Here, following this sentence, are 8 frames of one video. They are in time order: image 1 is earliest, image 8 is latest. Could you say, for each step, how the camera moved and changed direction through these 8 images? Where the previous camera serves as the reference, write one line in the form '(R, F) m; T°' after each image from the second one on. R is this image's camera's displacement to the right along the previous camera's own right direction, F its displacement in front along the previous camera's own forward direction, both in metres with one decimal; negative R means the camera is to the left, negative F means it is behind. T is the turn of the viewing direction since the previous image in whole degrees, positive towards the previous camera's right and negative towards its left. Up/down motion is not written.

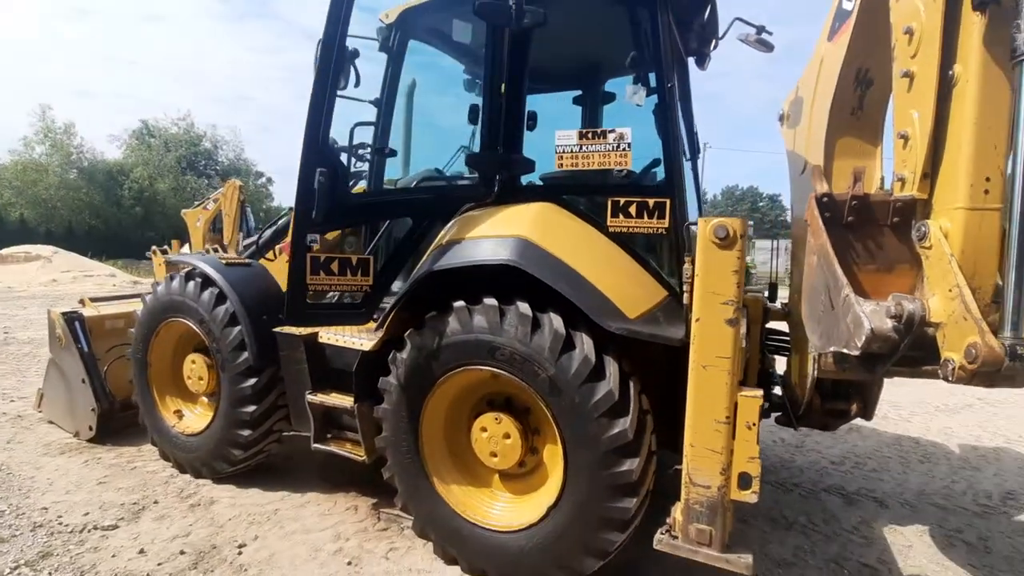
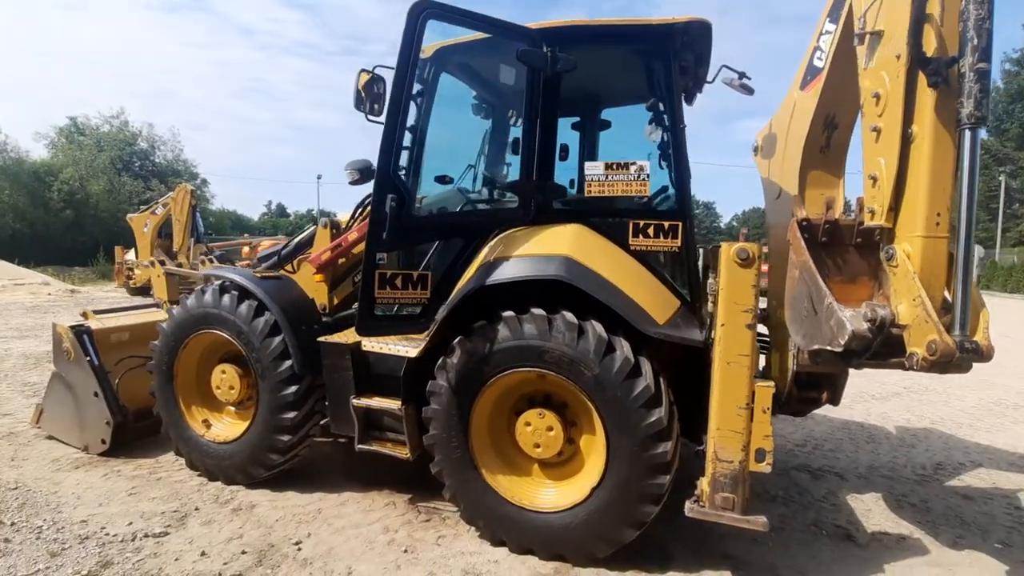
(-0.6, -0.4) m; +6°
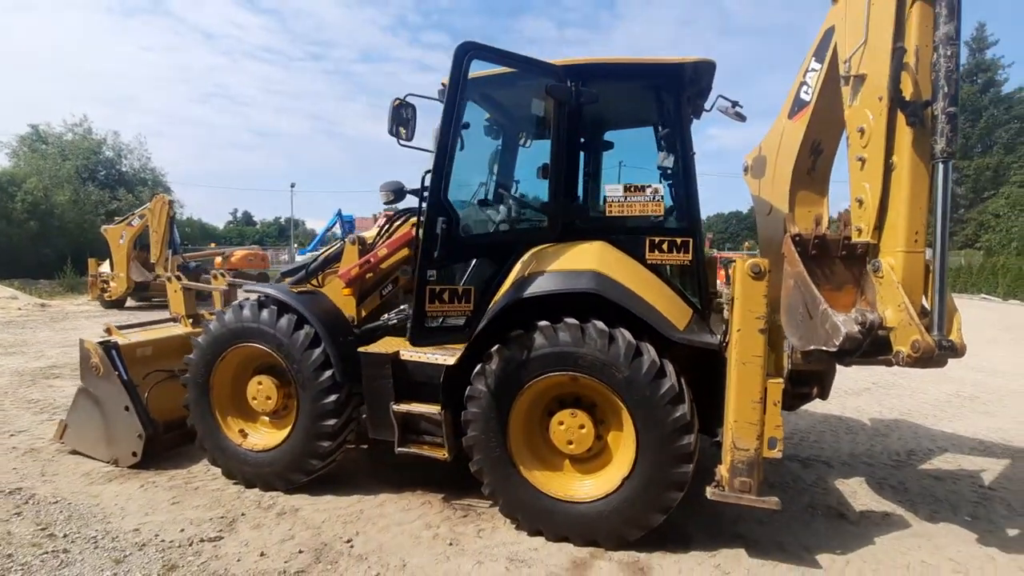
(-0.4, -0.3) m; +3°
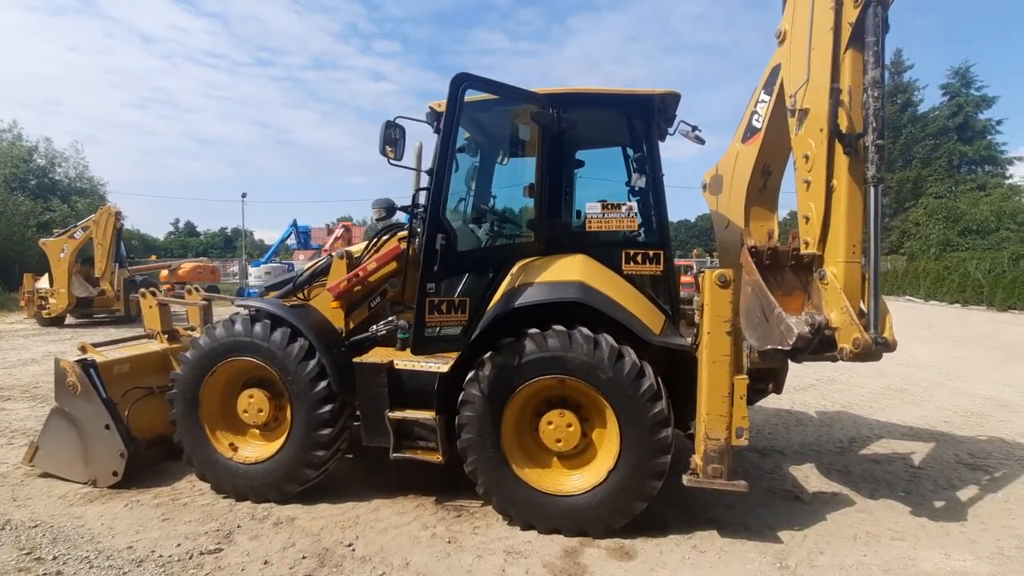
(-0.3, -0.3) m; +5°
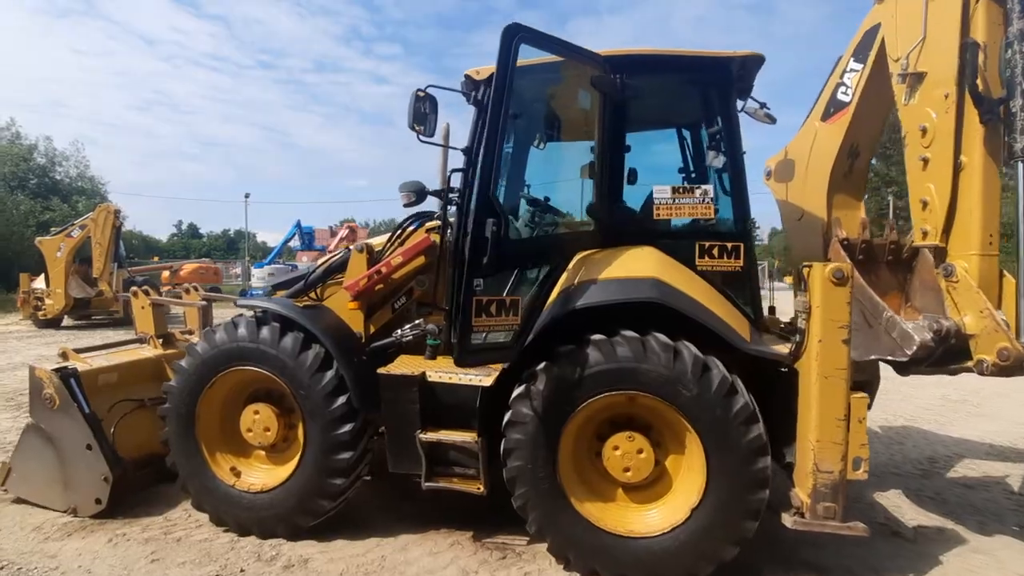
(-0.4, +0.6) m; 0°
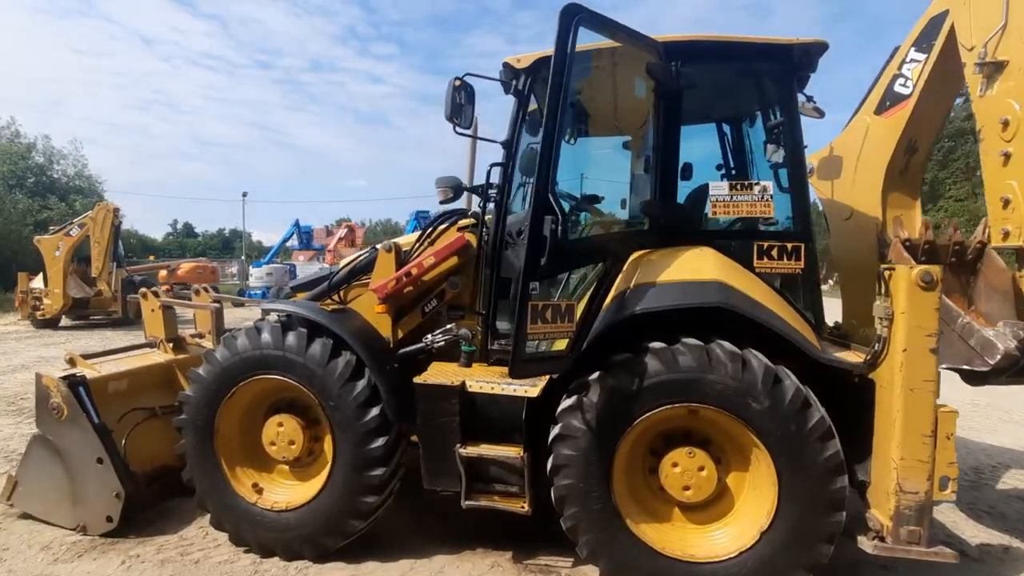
(-0.3, +0.2) m; 0°
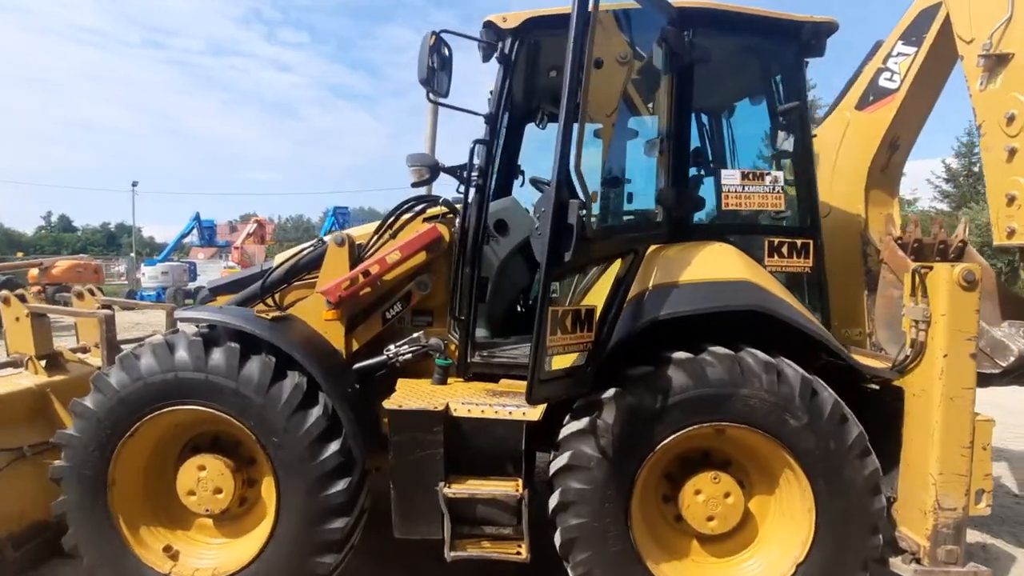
(-0.4, +0.6) m; +9°
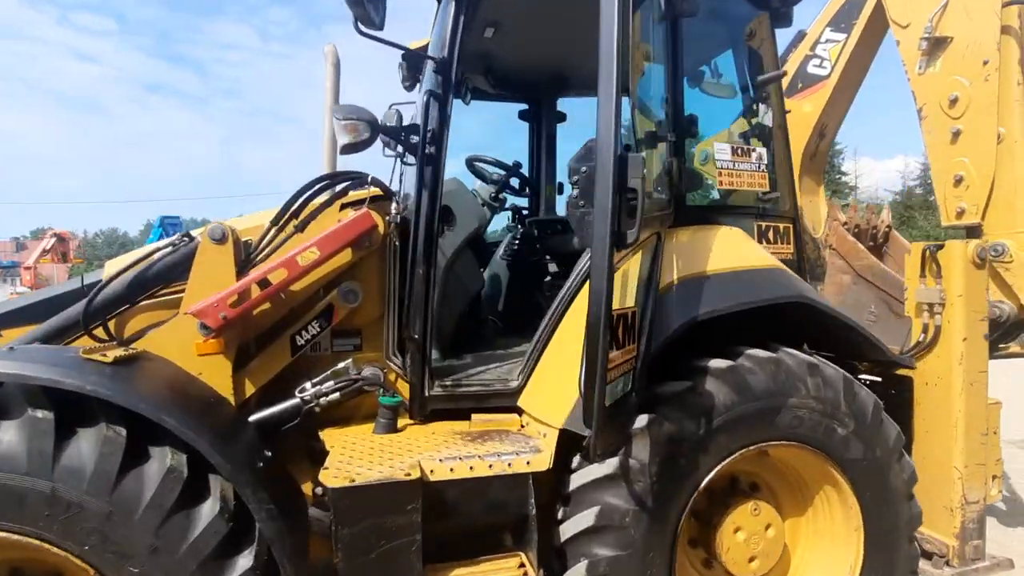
(-0.5, +0.8) m; +15°
